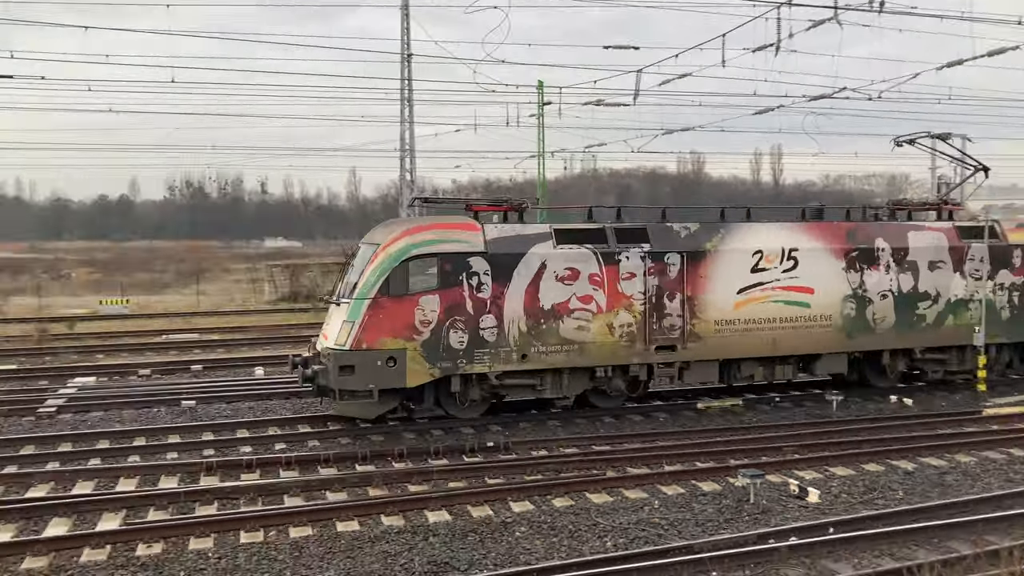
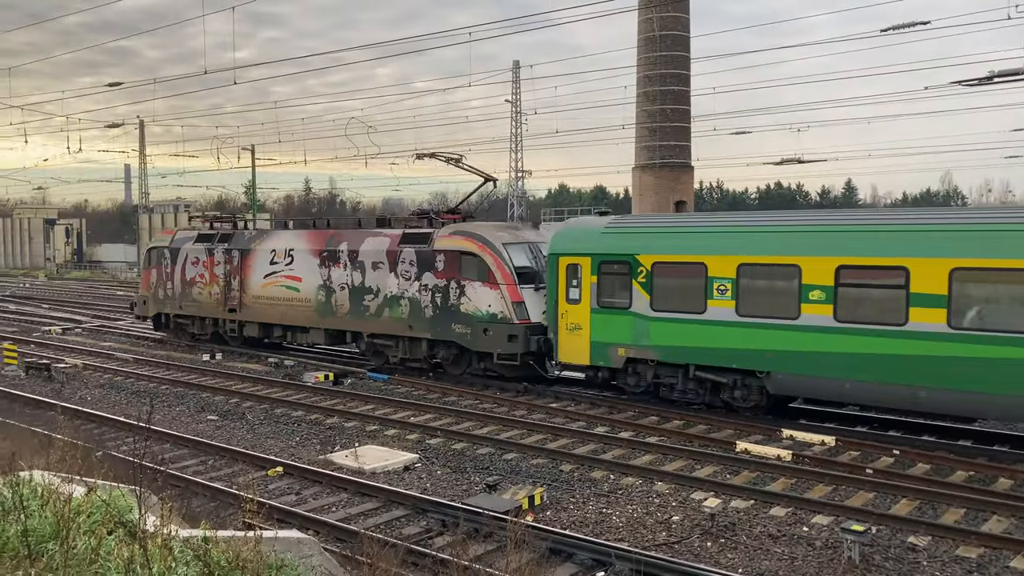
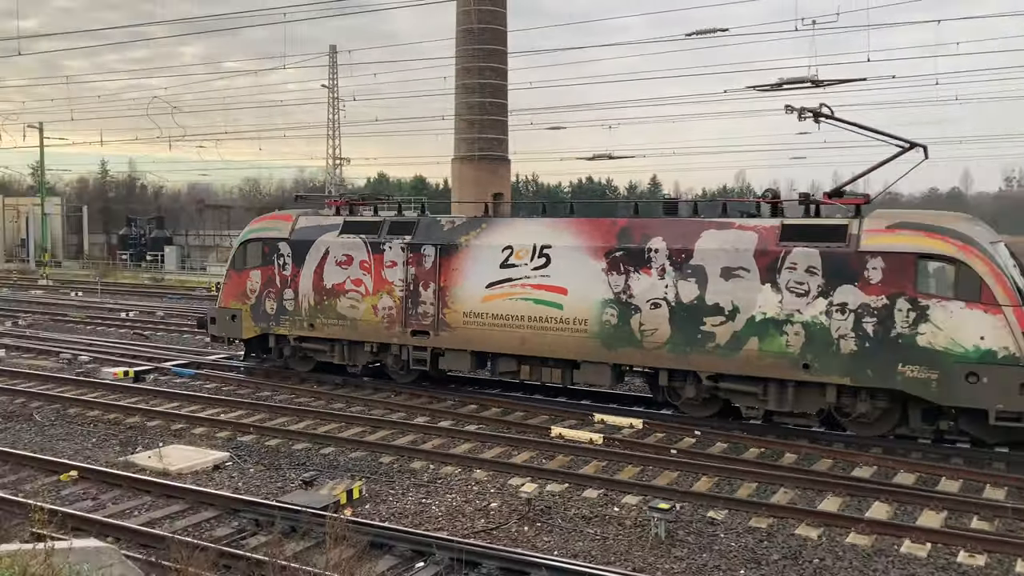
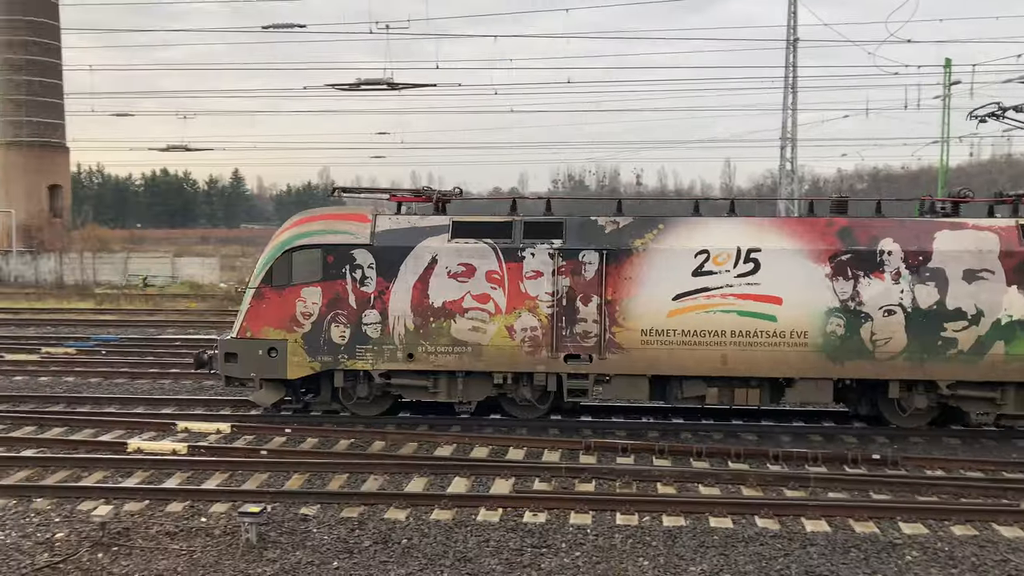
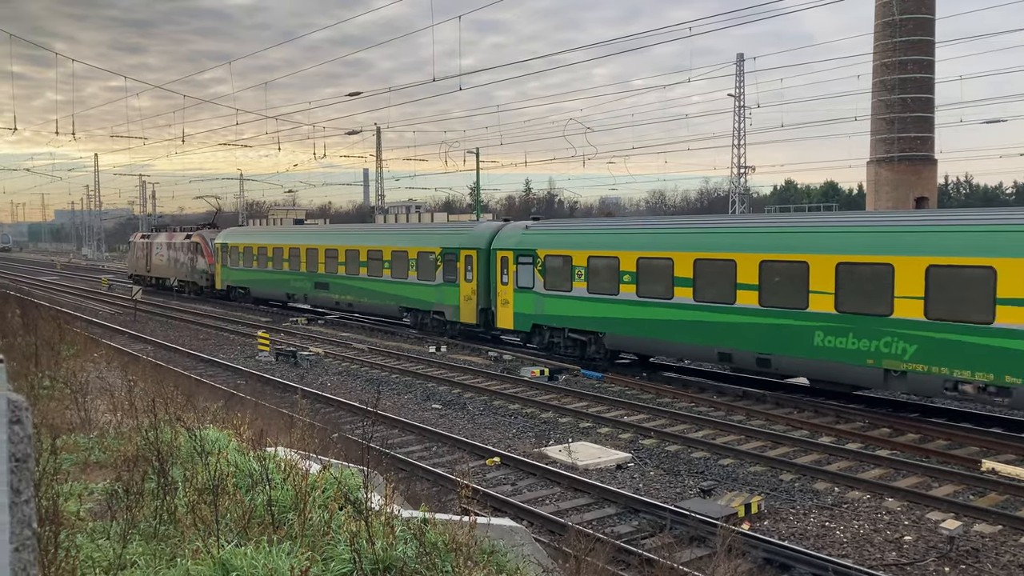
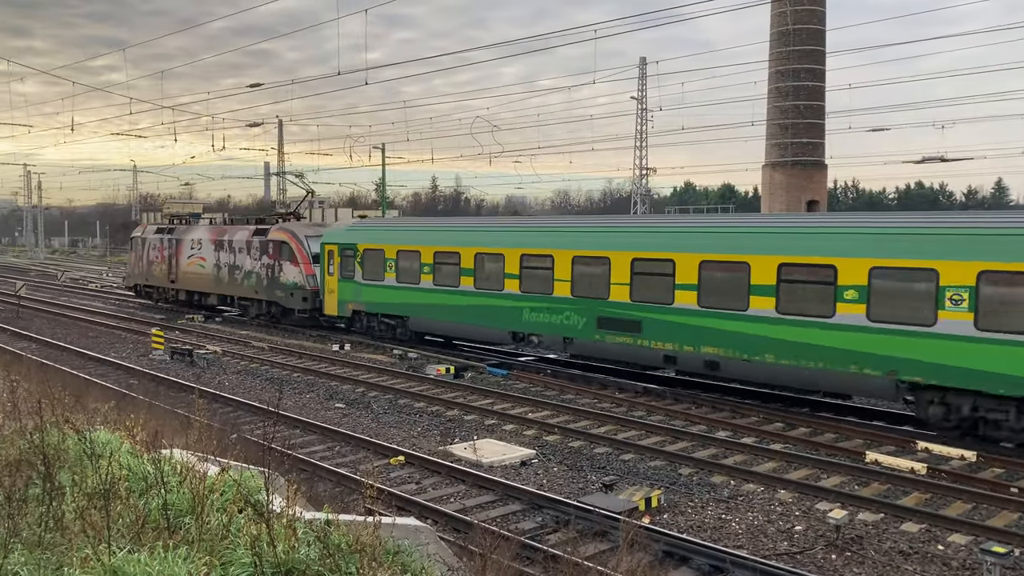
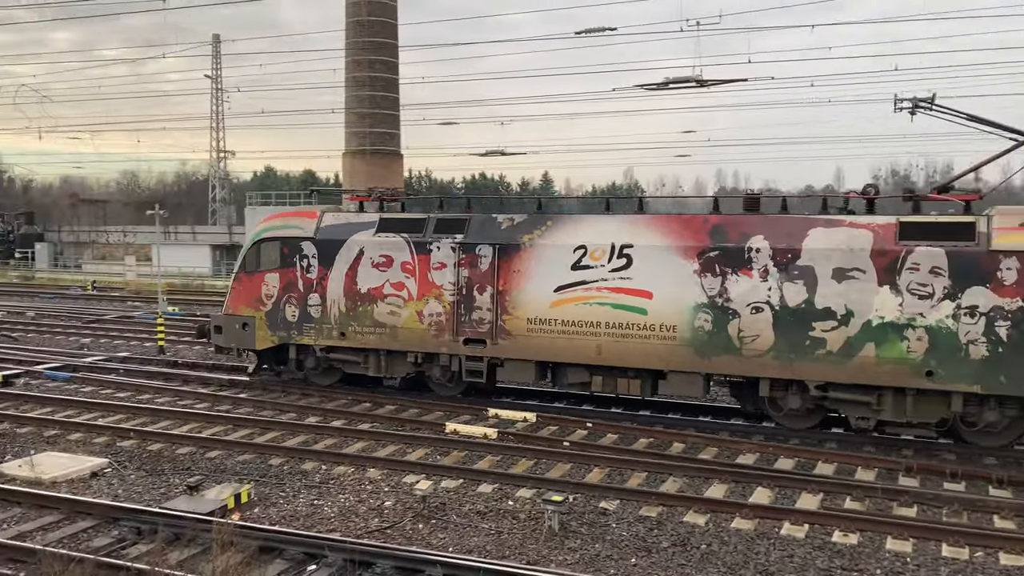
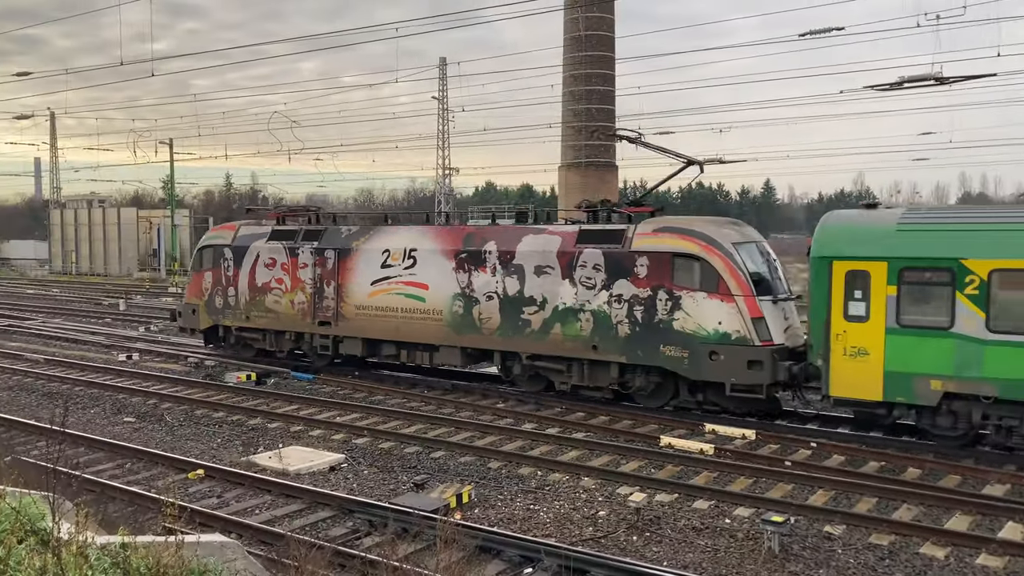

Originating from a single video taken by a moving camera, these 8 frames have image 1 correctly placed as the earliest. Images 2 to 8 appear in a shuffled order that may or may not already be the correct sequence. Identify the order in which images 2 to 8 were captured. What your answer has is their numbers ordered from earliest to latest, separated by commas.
4, 7, 3, 8, 2, 6, 5
